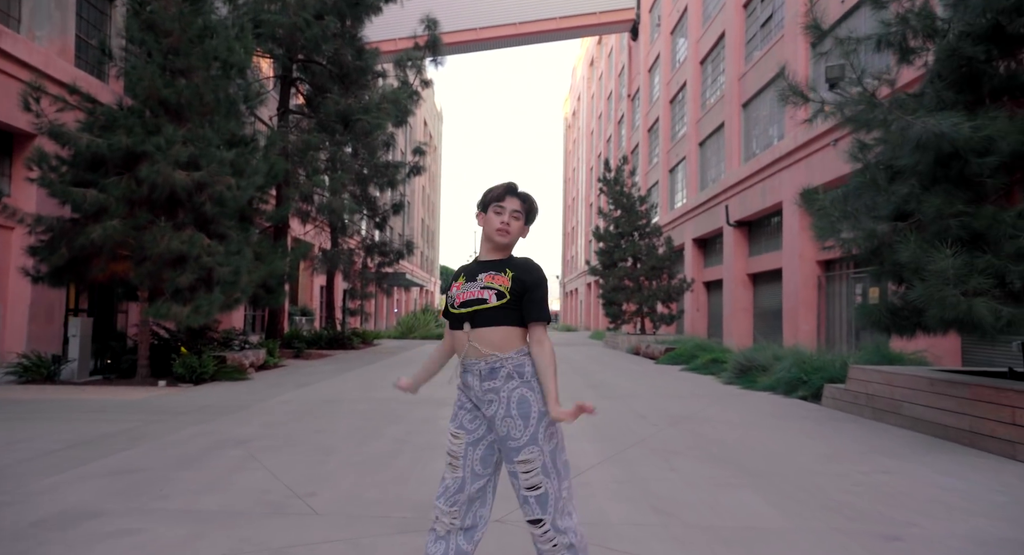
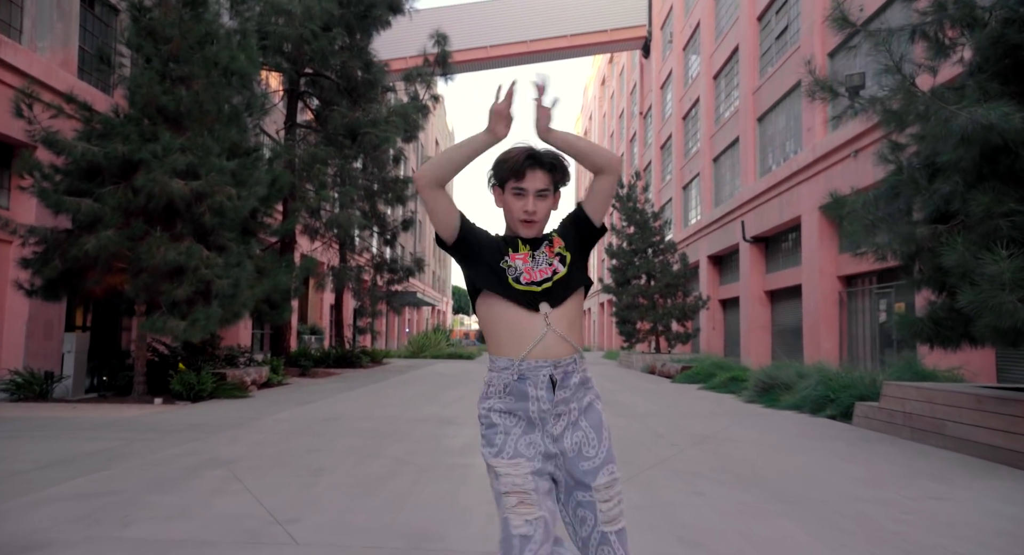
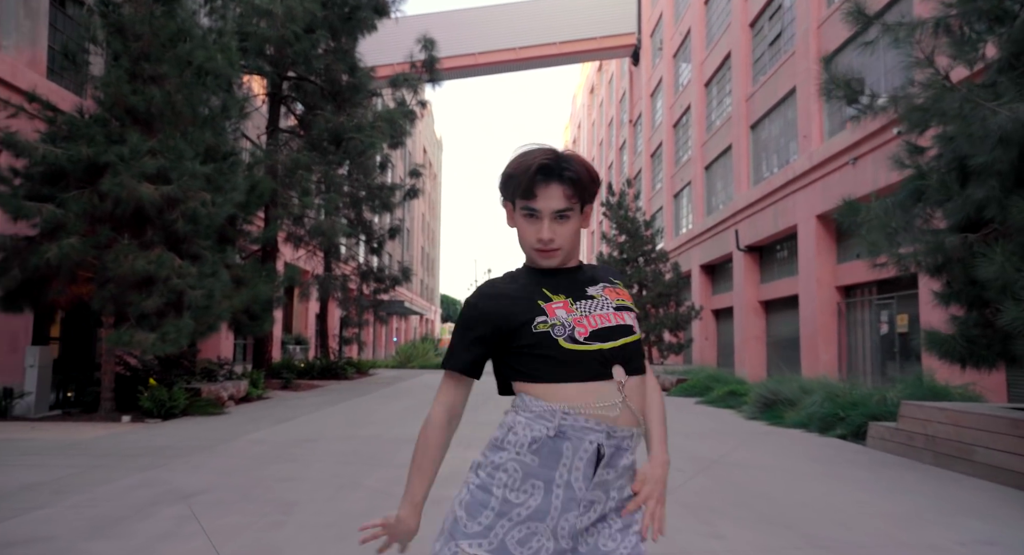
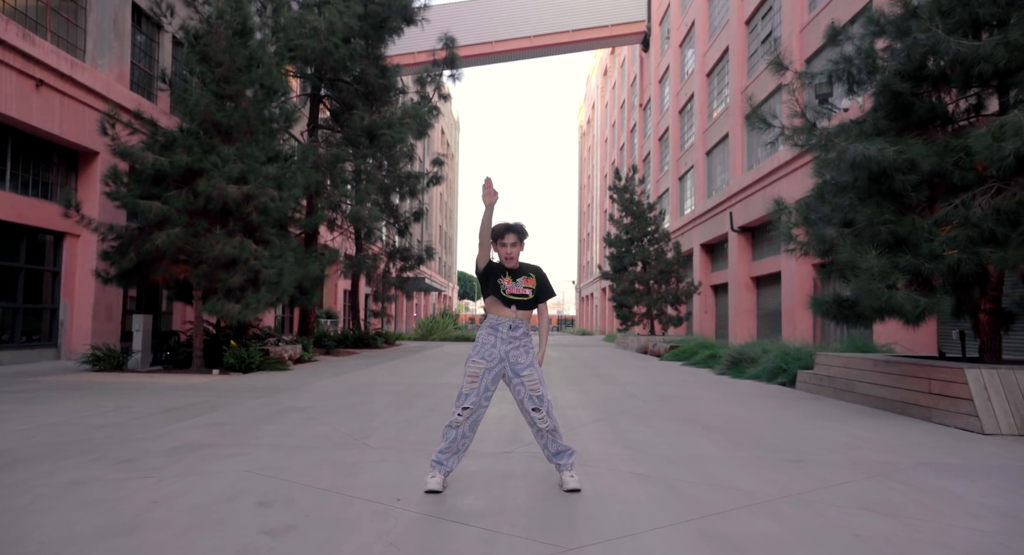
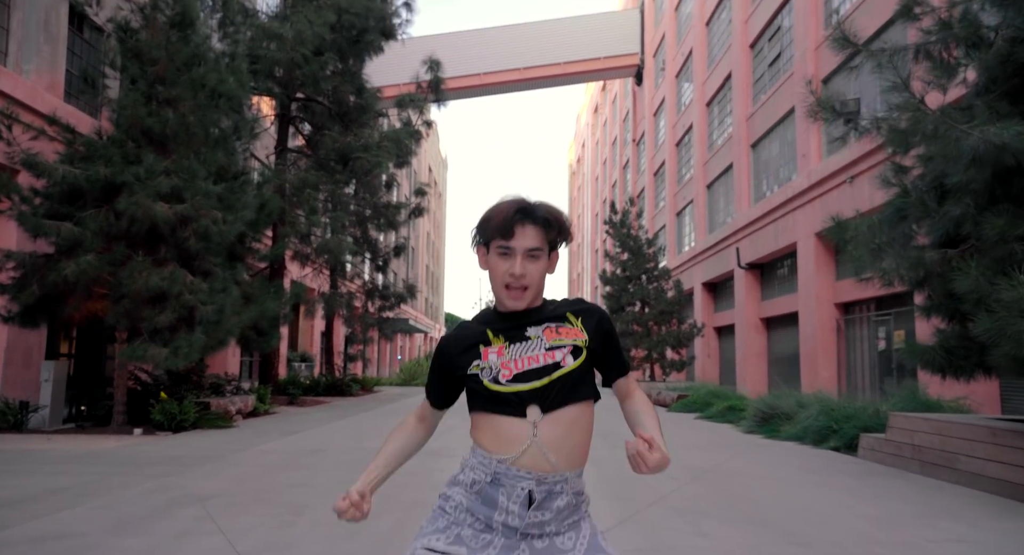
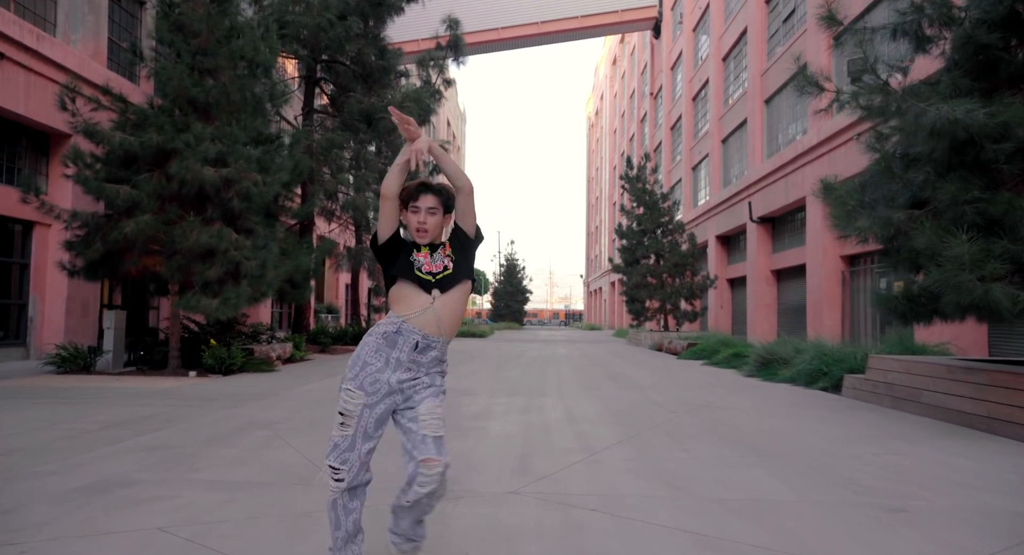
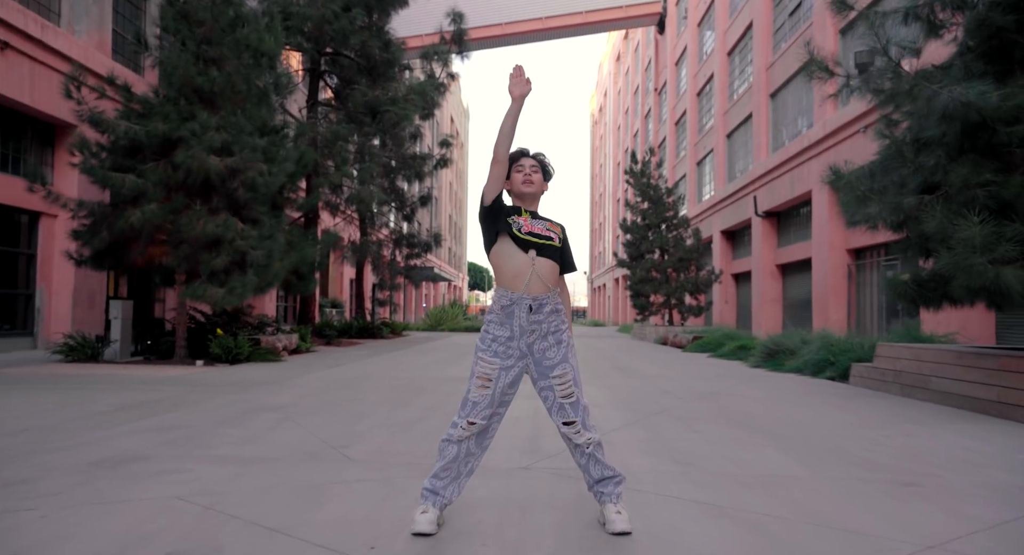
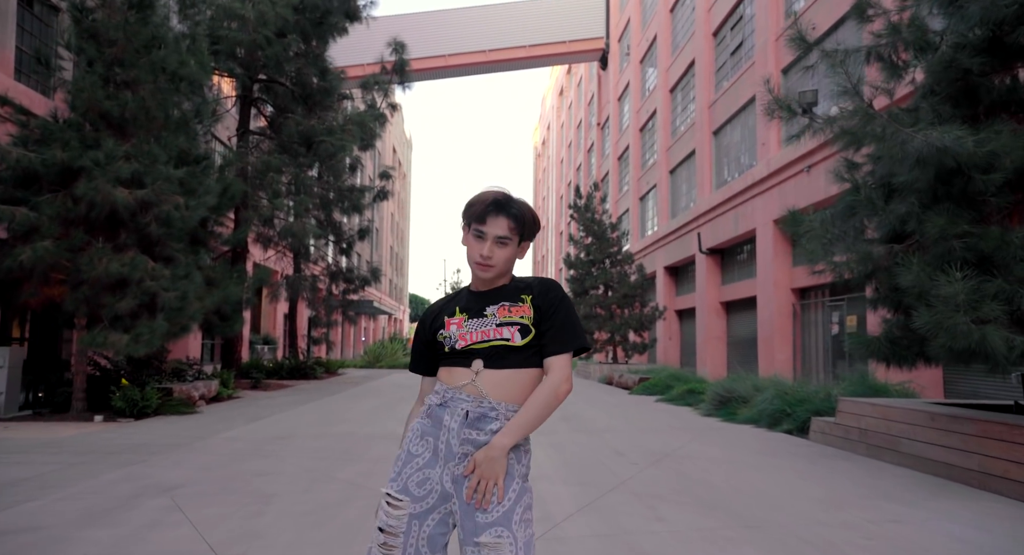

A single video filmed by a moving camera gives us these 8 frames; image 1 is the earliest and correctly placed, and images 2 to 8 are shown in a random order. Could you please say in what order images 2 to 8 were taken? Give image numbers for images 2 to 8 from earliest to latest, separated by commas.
8, 3, 7, 4, 6, 2, 5
